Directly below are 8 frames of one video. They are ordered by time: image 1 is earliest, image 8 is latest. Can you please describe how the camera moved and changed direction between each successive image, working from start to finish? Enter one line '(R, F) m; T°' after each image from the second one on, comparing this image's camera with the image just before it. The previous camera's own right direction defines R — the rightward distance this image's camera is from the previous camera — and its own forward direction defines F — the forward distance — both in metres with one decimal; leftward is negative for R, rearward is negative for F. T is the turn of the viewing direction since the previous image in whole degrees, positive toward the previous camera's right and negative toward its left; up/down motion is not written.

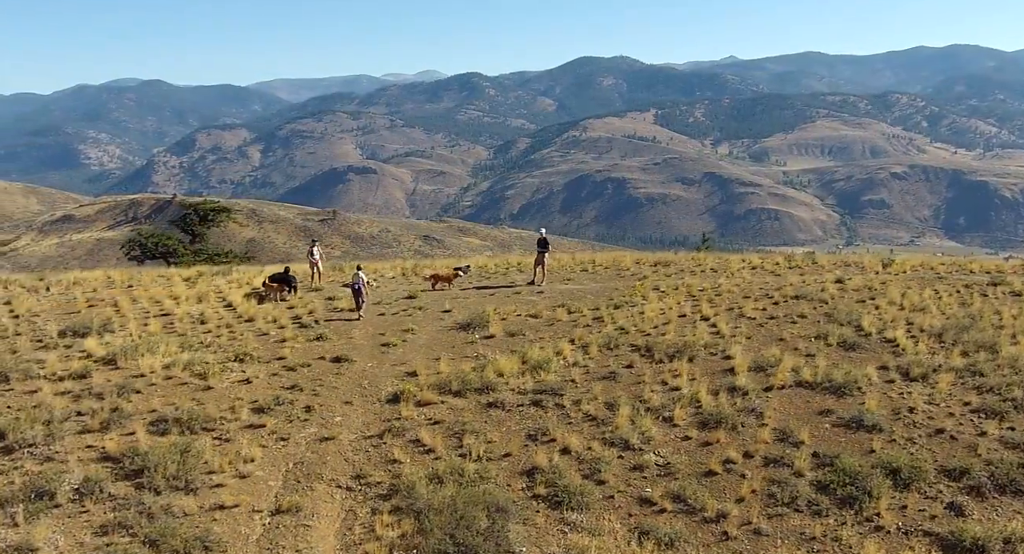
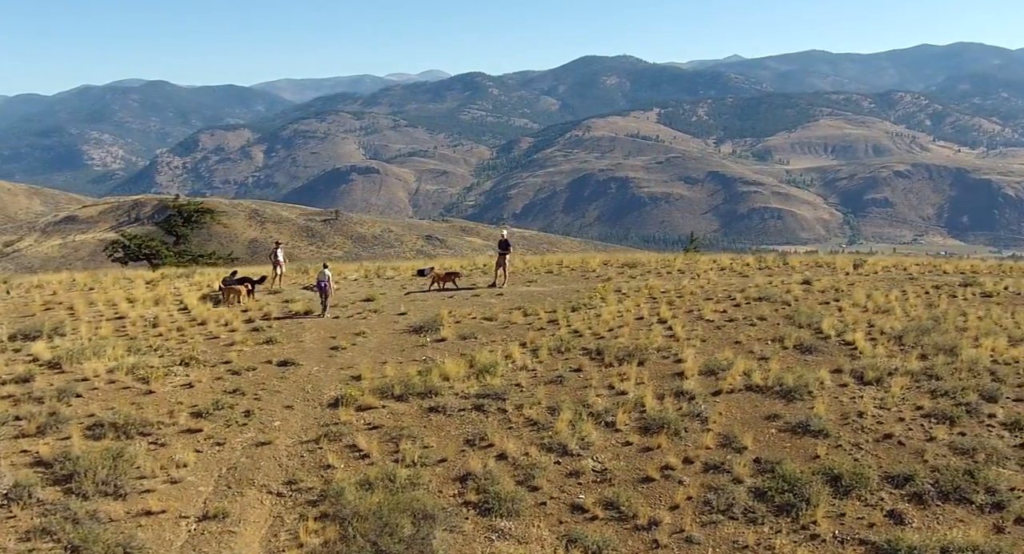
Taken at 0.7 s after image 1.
(+1.7, +0.3) m; -1°
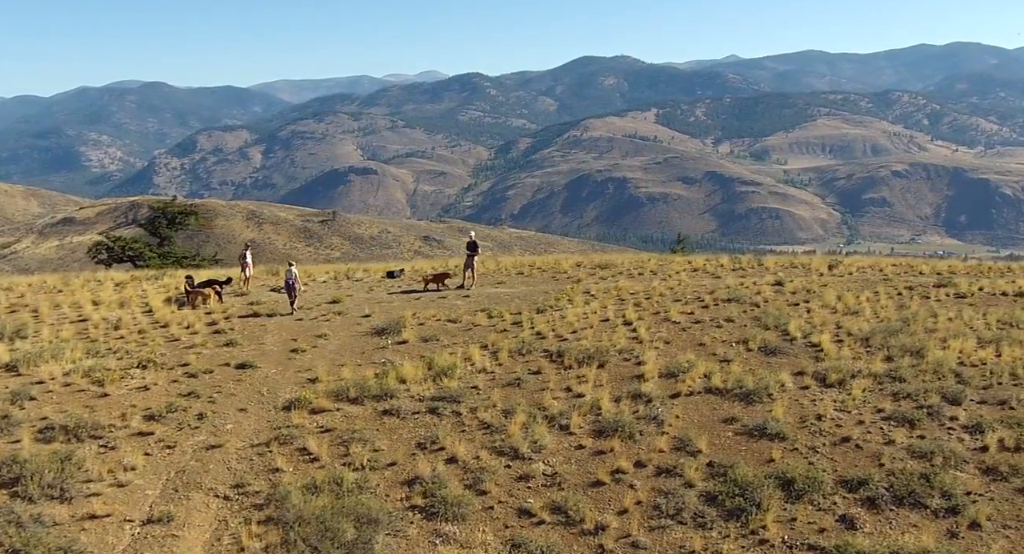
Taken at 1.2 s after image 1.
(+1.2, +0.2) m; 0°
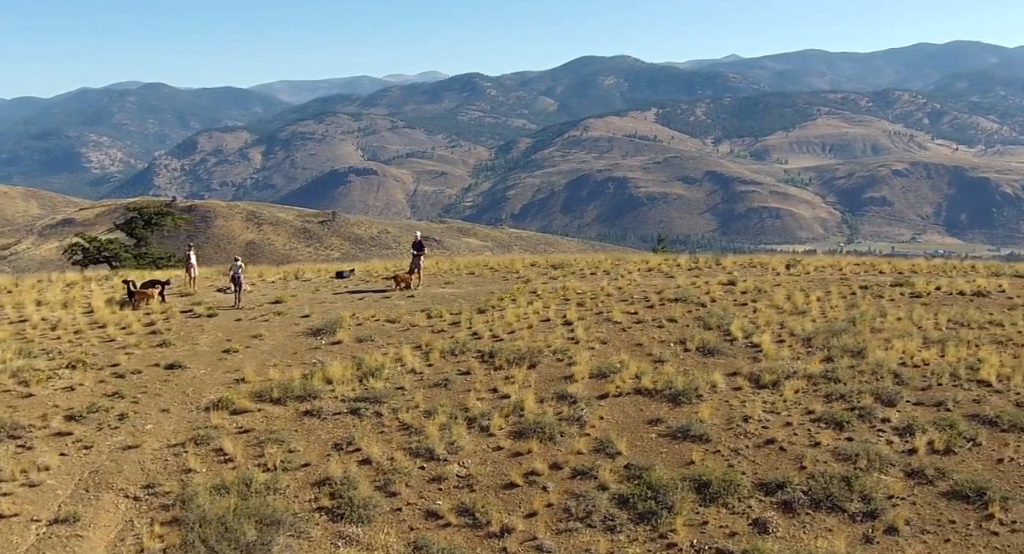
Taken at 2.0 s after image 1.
(+2.1, +0.2) m; -1°
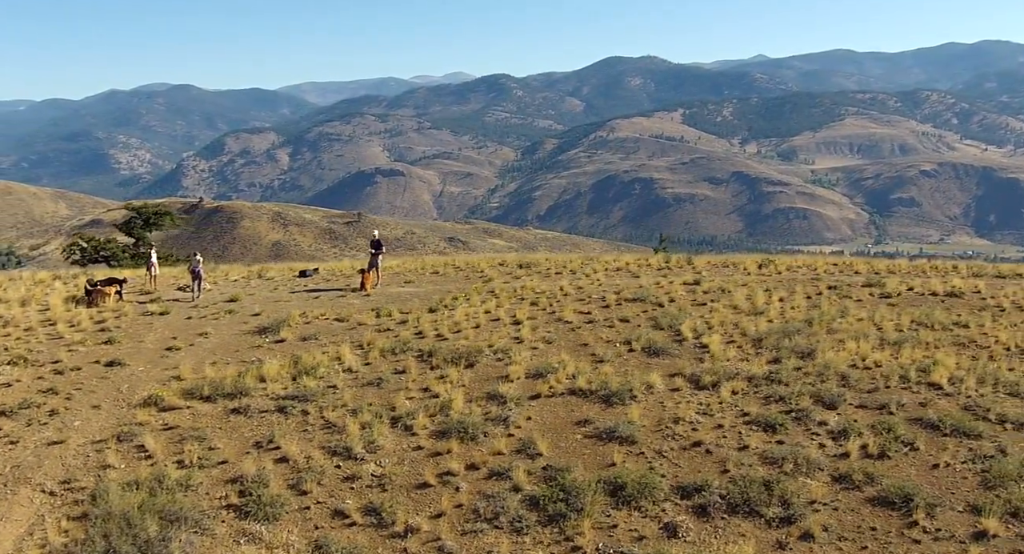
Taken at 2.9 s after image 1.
(+2.6, +0.3) m; -2°
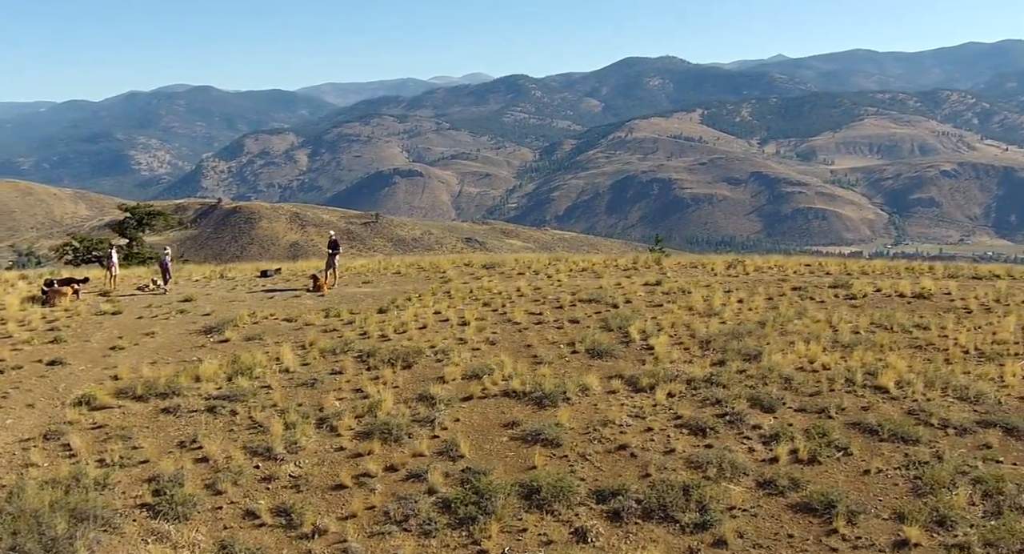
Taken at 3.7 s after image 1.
(+2.4, +0.3) m; -2°
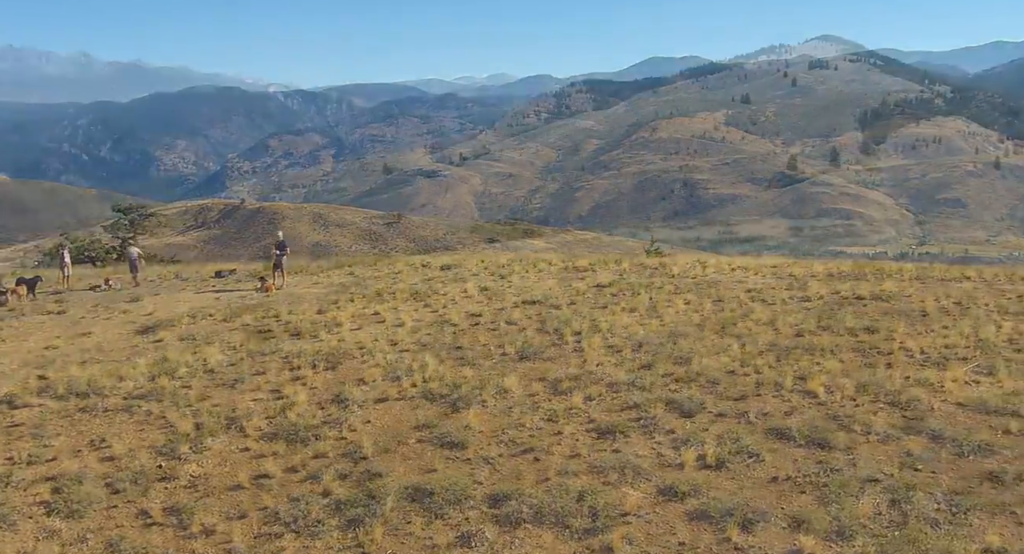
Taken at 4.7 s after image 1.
(+2.9, +0.3) m; -2°
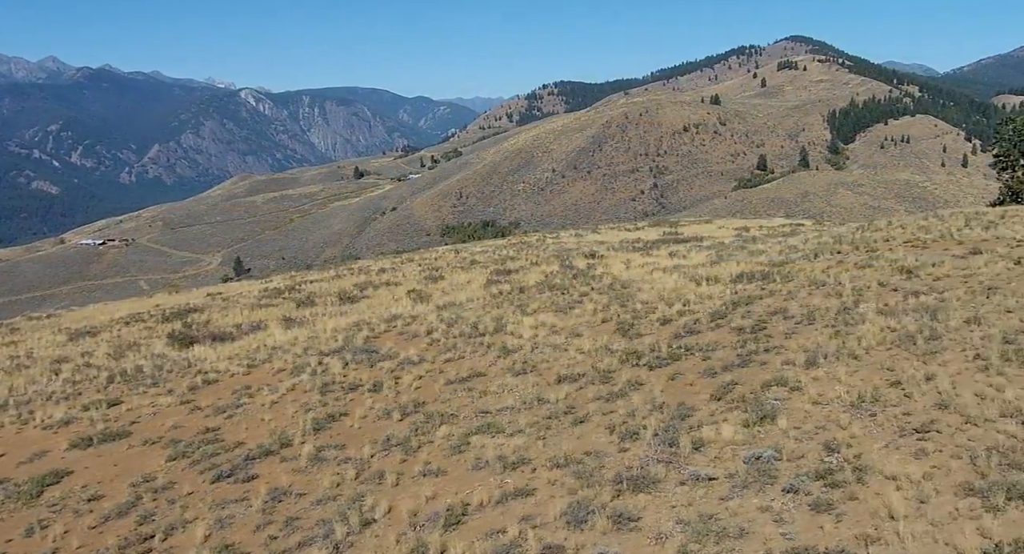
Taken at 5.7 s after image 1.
(+2.6, -0.1) m; 0°
